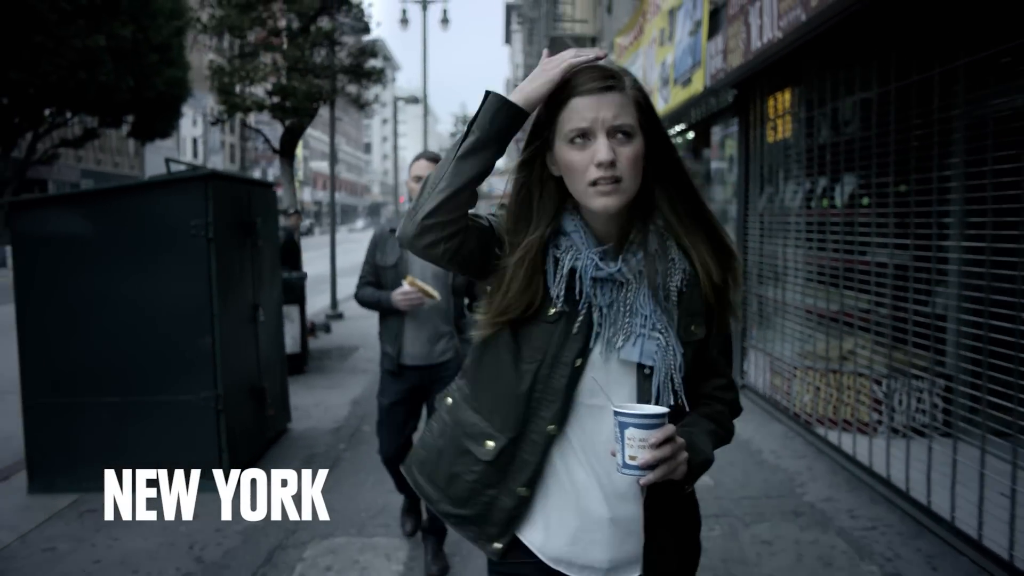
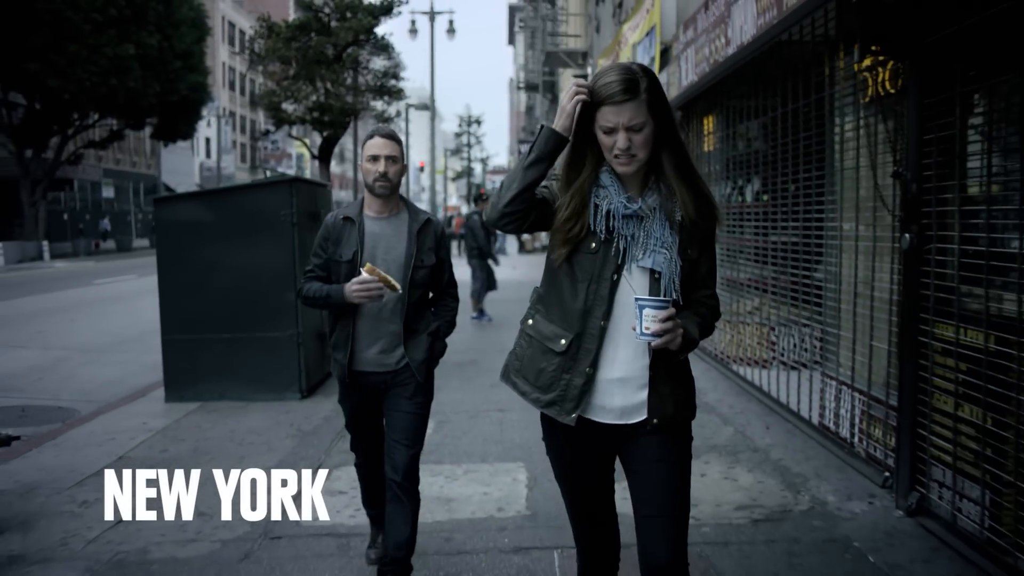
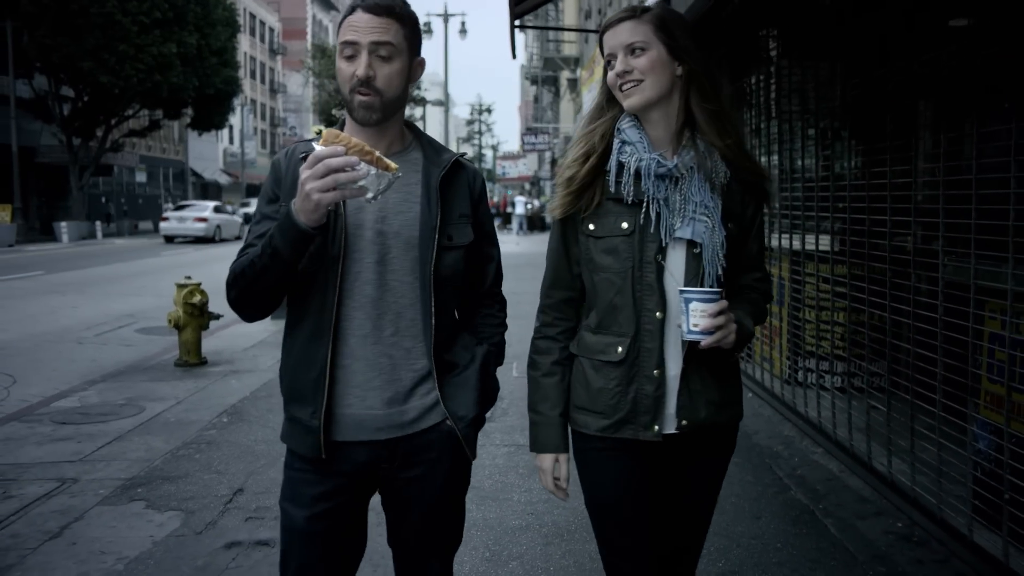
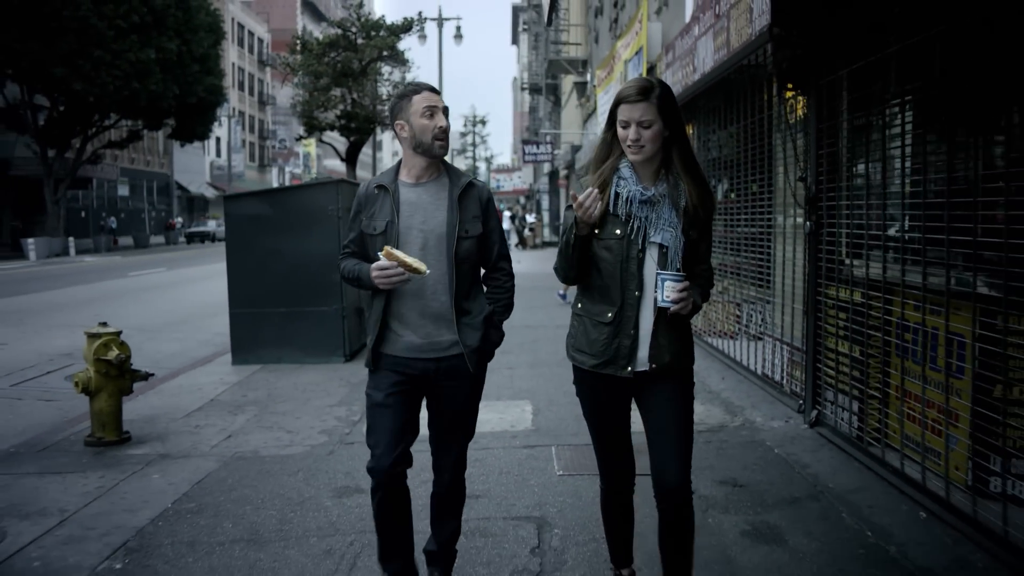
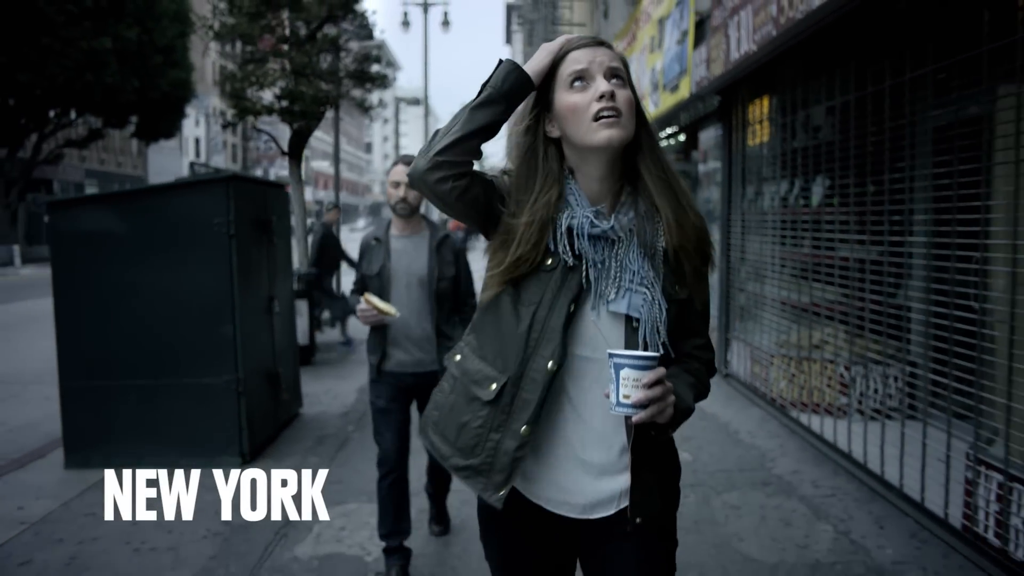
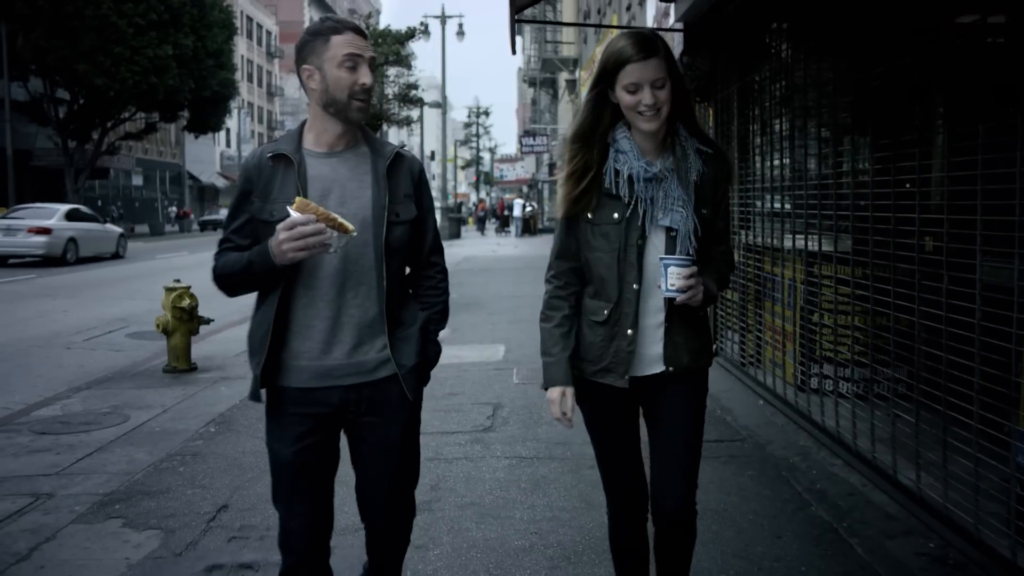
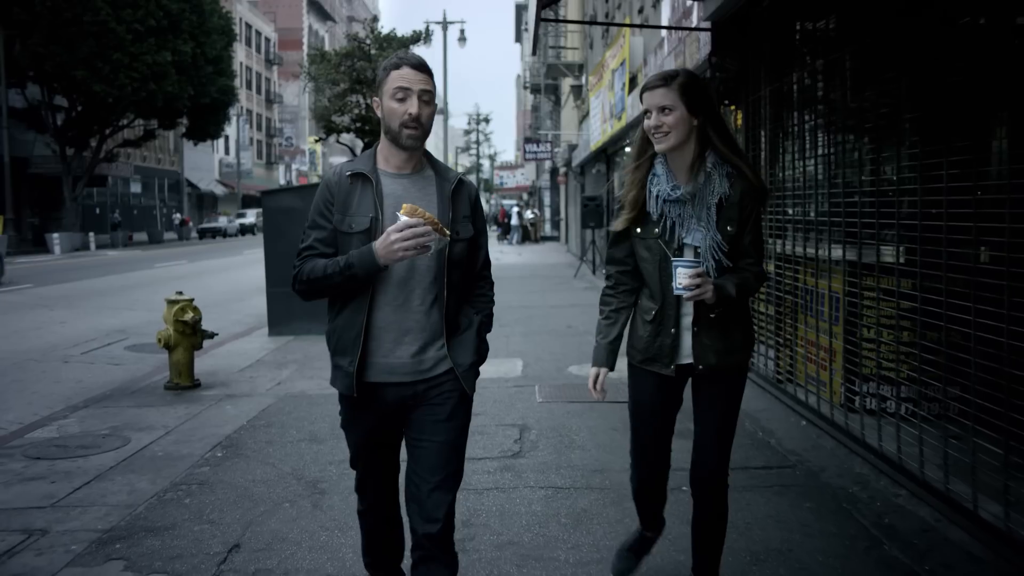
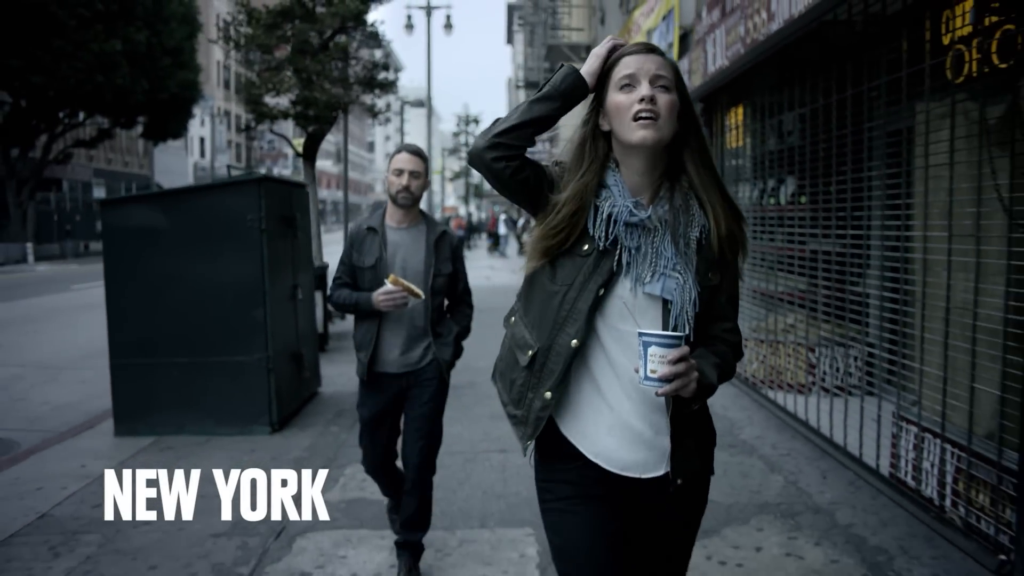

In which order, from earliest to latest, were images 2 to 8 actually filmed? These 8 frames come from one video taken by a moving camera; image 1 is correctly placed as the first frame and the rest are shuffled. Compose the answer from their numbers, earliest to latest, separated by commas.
5, 8, 2, 4, 7, 6, 3
